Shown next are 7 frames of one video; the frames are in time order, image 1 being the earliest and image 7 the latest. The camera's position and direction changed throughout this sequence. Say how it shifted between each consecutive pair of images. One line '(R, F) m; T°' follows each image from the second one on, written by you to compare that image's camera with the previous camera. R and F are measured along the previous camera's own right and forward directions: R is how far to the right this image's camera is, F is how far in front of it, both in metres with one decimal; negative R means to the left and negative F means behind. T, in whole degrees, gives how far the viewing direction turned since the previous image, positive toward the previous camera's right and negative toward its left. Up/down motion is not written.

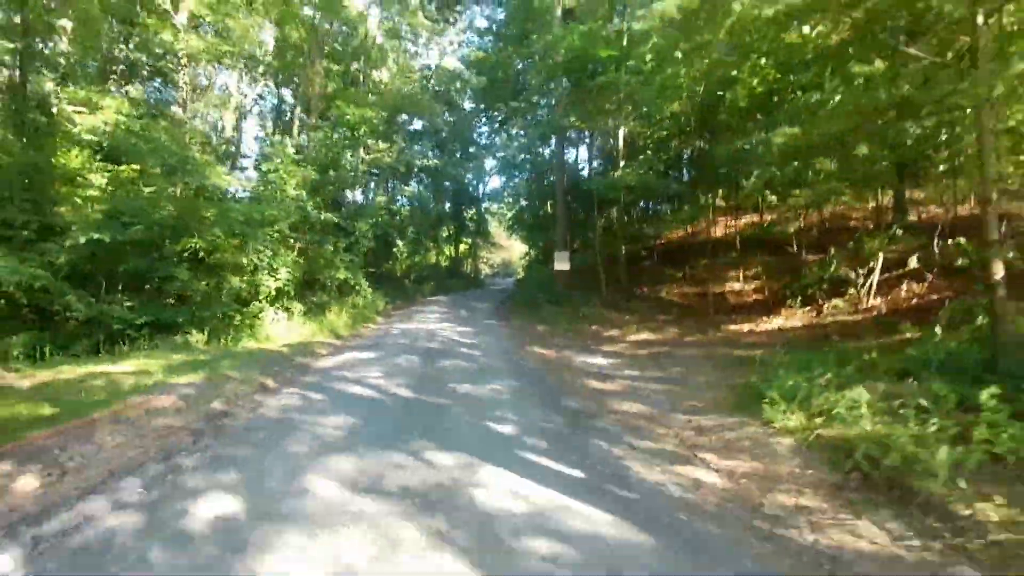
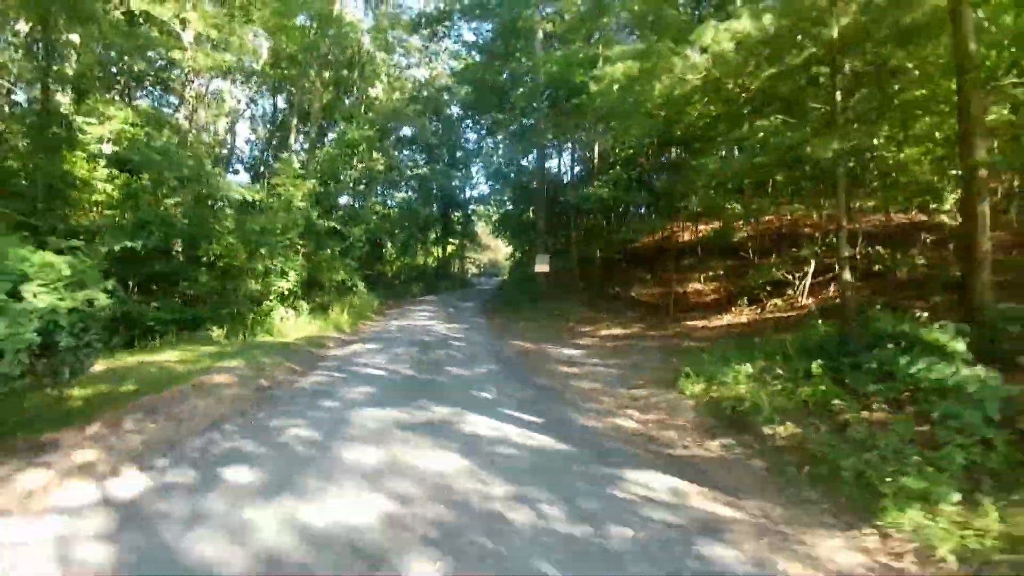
(+0.1, -1.9) m; +1°
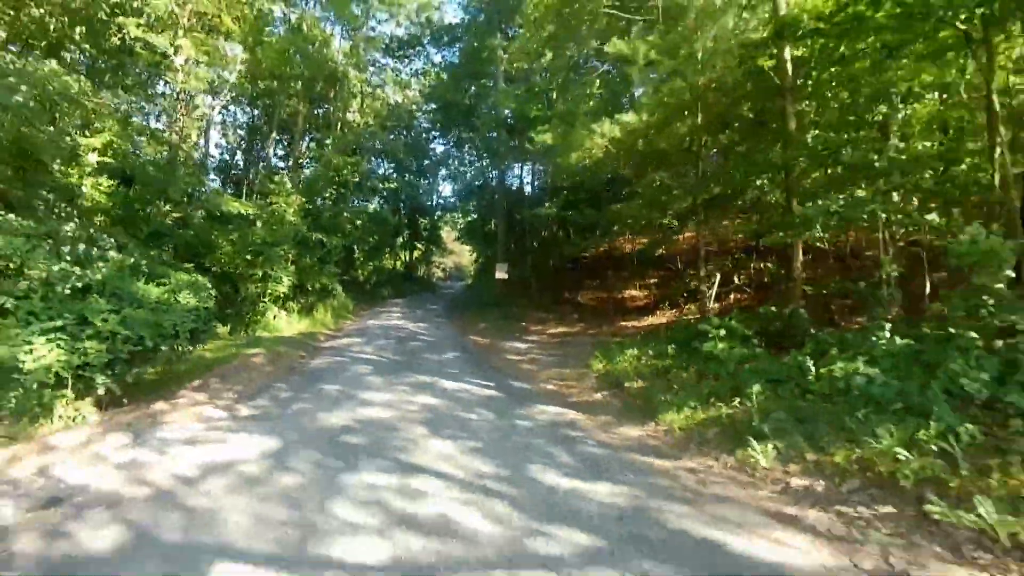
(+0.1, -3.1) m; +4°
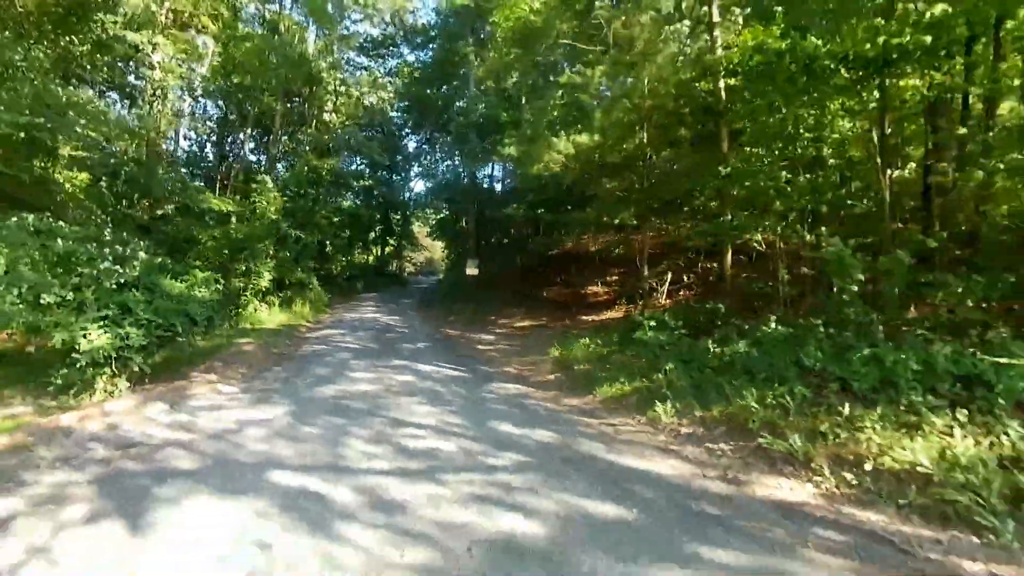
(+0.1, -1.5) m; +3°
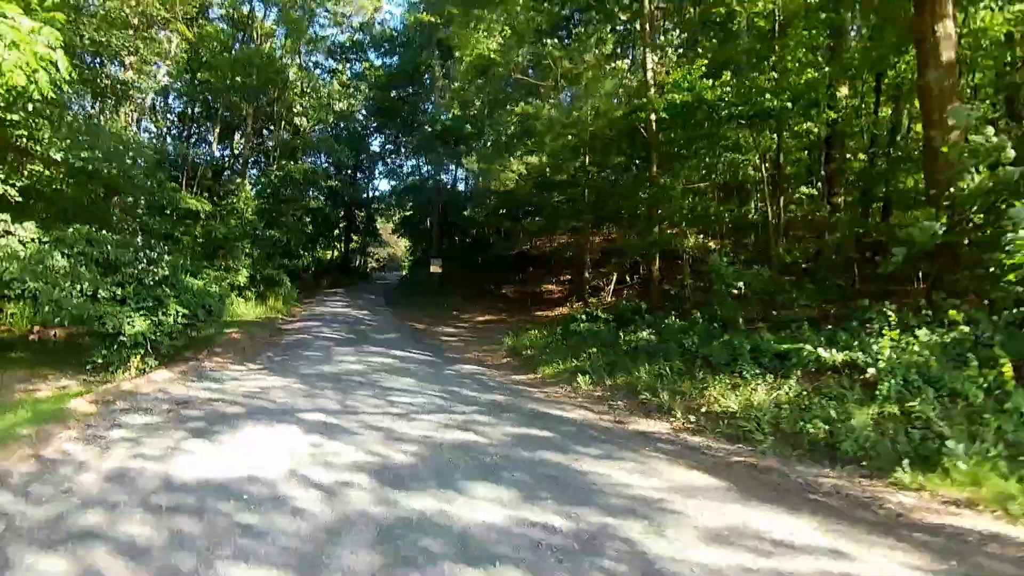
(+0.1, -2.1) m; +4°
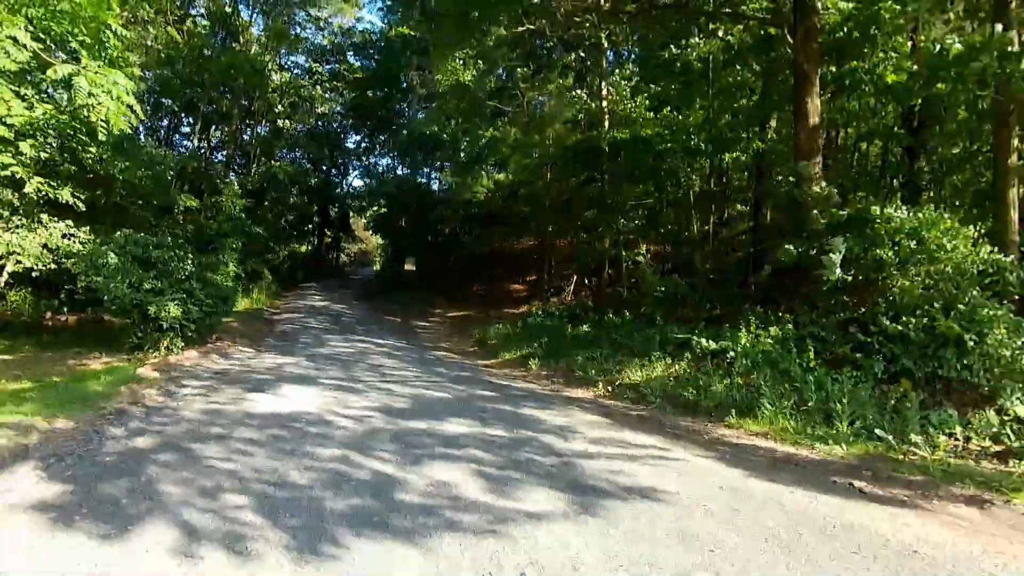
(0.0, -2.3) m; +3°
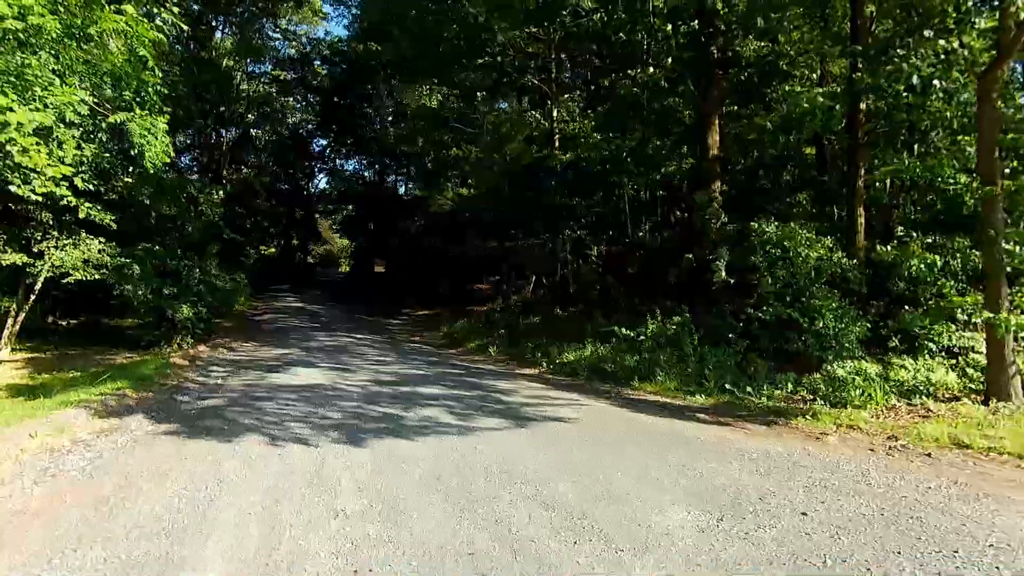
(+0.1, -2.4) m; +3°
